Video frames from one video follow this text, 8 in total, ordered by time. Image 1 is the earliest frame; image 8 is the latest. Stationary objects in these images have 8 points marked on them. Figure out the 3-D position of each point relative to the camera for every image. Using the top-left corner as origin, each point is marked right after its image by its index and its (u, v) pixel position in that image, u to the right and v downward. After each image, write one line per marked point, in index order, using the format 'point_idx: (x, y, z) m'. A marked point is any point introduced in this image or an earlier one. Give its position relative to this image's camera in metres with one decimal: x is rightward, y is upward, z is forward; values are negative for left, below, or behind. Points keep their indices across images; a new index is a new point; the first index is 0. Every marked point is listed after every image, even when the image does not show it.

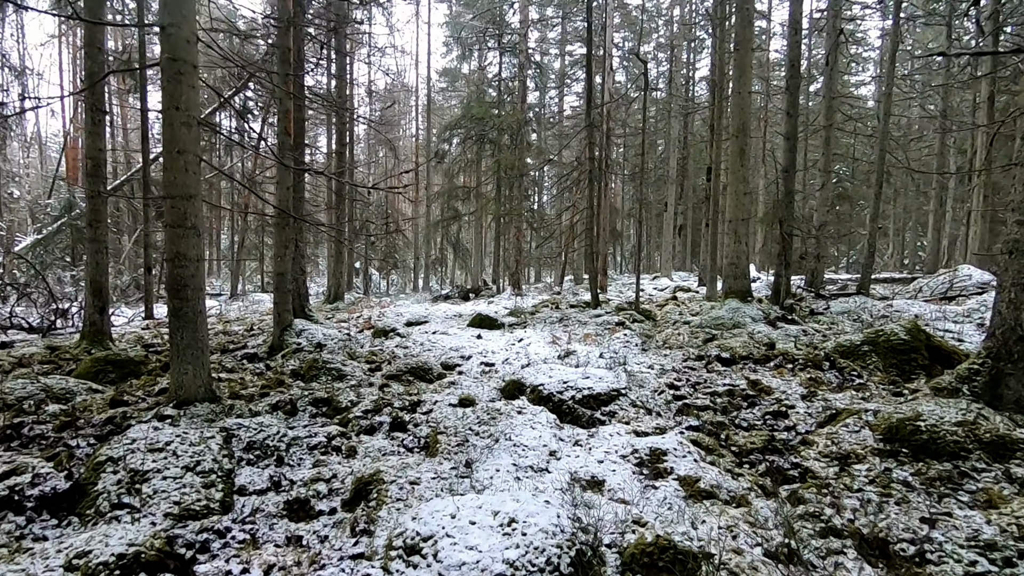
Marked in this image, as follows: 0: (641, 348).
0: (+1.9, -0.9, +8.1) m
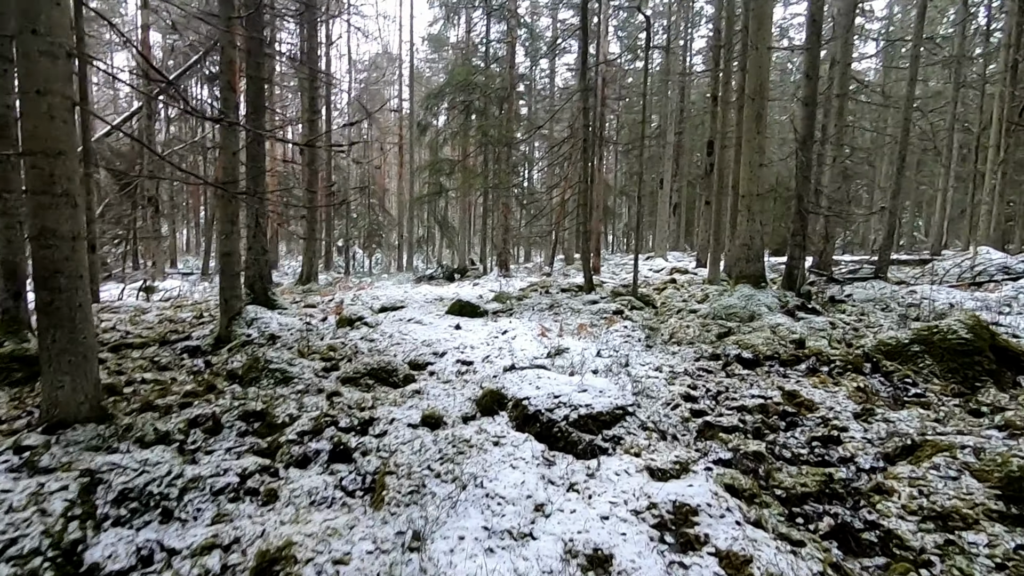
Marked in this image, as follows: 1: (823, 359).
0: (+1.7, -0.7, +6.9) m
1: (+3.4, -0.8, +5.9) m
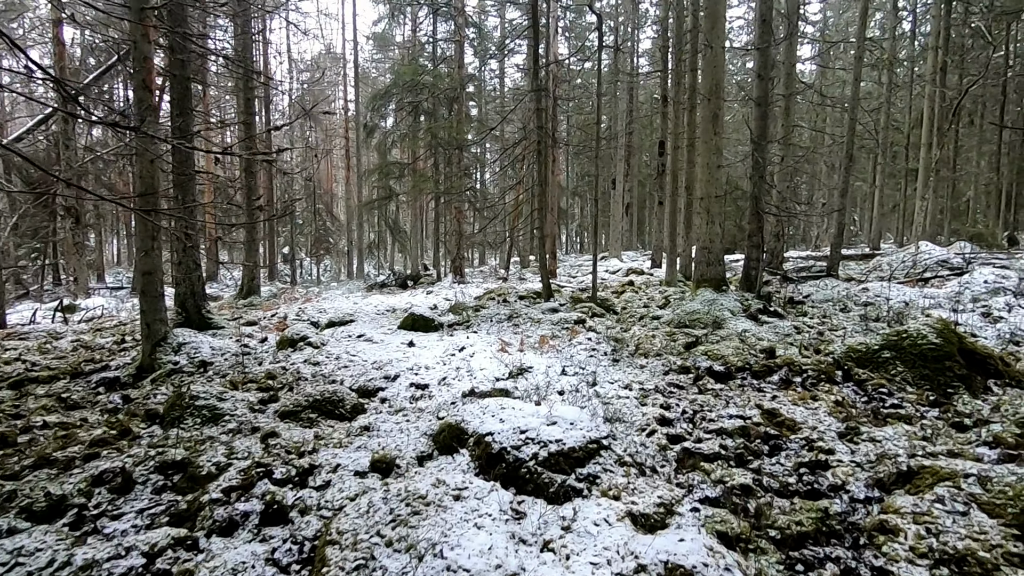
0: (+1.2, -0.9, +6.5) m
1: (+3.0, -0.9, +5.7) m
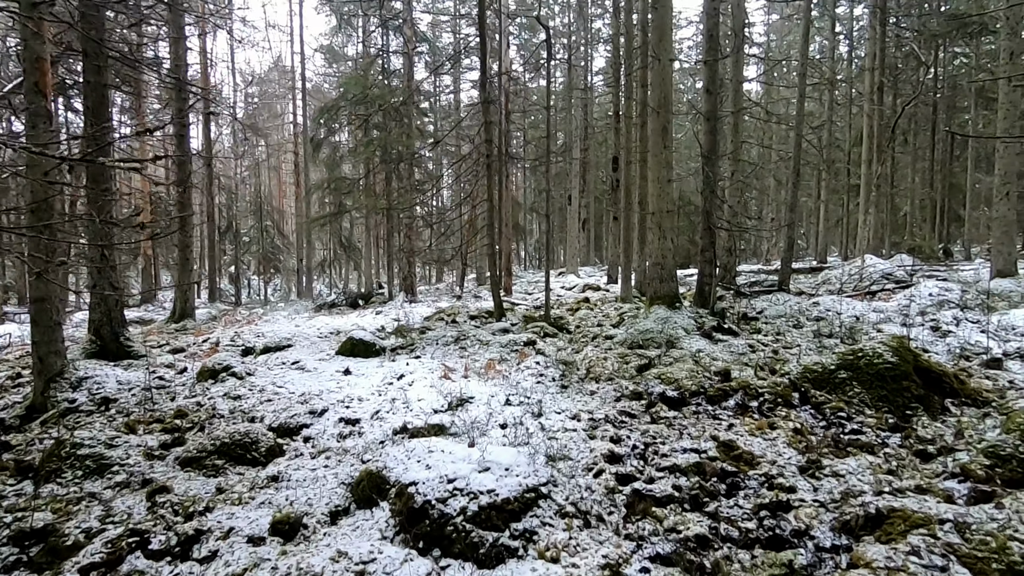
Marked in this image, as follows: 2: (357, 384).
0: (+0.5, -1.1, +6.1) m
1: (+2.4, -1.0, +5.3) m
2: (-2.0, -1.2, +6.9) m
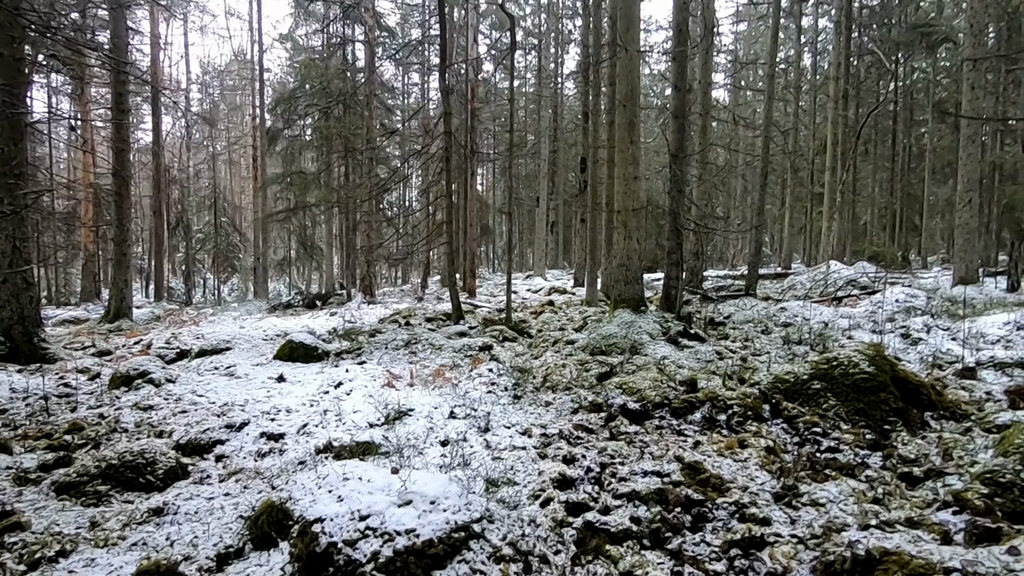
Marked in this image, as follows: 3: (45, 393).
0: (0.0, -1.1, +5.5) m
1: (+1.9, -1.1, +4.9) m
2: (-2.6, -1.2, +6.2) m
3: (-5.5, -1.2, +6.3) m
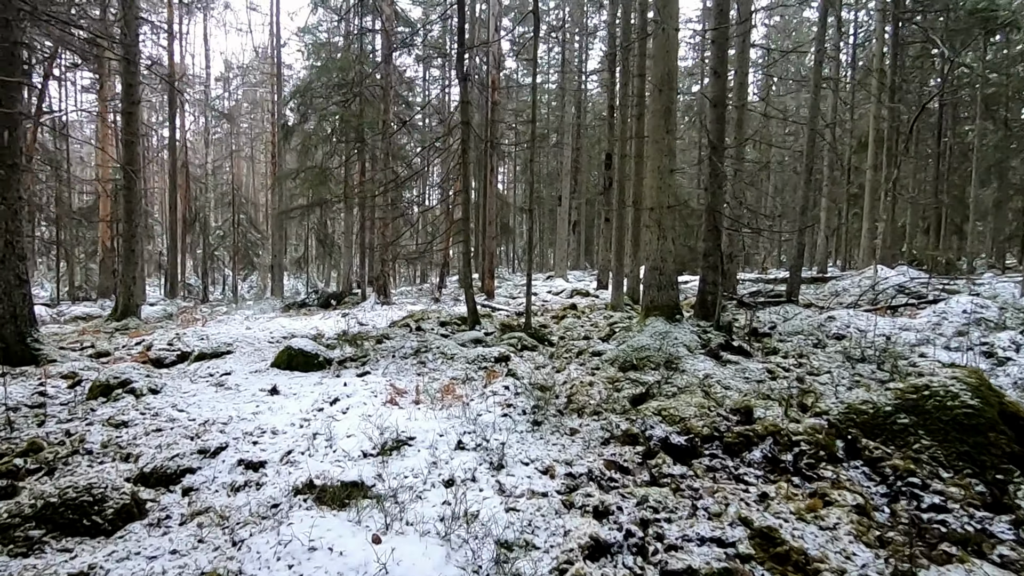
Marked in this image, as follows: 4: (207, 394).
0: (+0.2, -1.2, +4.7) m
1: (+2.0, -1.1, +4.0) m
2: (-2.4, -1.2, +5.5) m
3: (-5.3, -1.2, +5.7) m
4: (-3.4, -1.2, +6.1) m
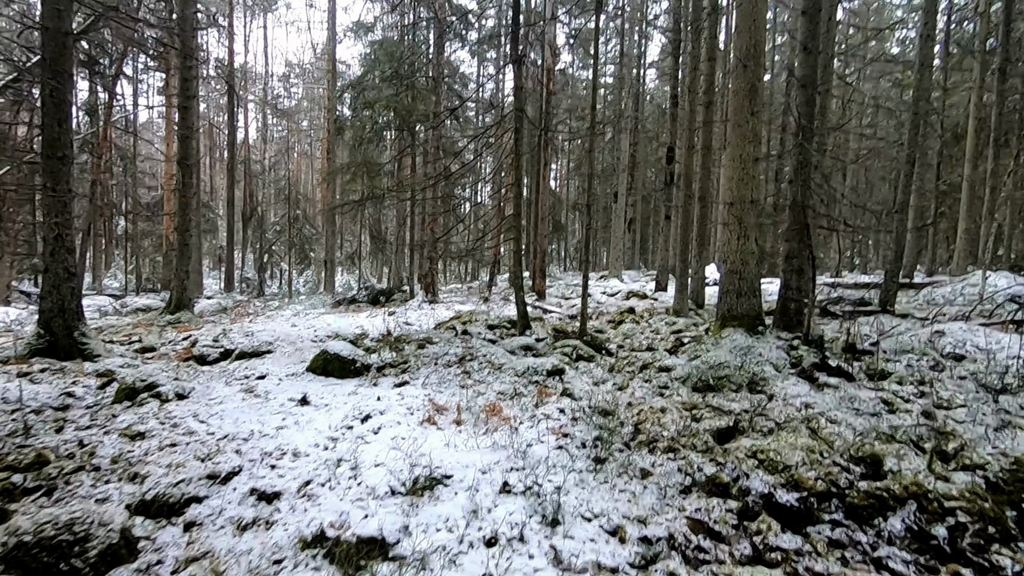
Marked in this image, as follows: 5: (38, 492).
0: (+0.6, -1.2, +3.9) m
1: (+2.4, -1.2, +3.0) m
2: (-1.9, -1.2, +4.9) m
3: (-4.7, -1.2, +5.4) m
4: (-2.9, -1.2, +5.6) m
5: (-3.3, -1.4, +3.8) m
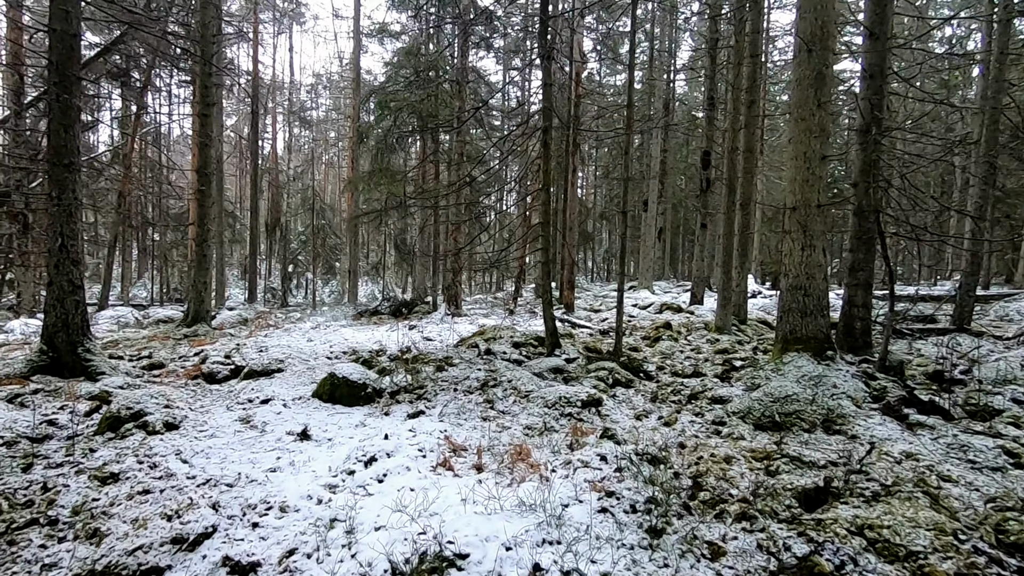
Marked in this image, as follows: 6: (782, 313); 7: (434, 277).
0: (+0.8, -1.4, +3.1) m
1: (+2.5, -1.4, +2.1) m
2: (-1.6, -1.4, +4.2) m
3: (-4.5, -1.3, +4.8) m
4: (-2.6, -1.3, +4.9) m
5: (-3.1, -1.6, +3.2) m
6: (+3.0, -0.3, +6.0) m
7: (-2.5, +0.3, +17.6) m
